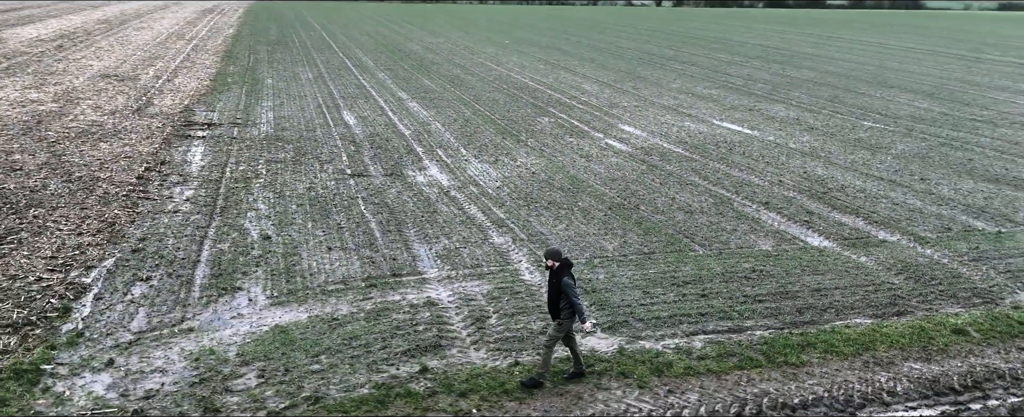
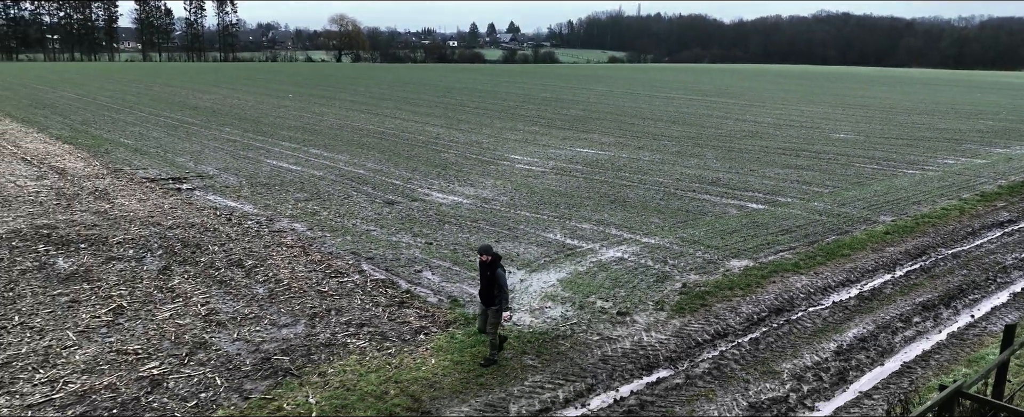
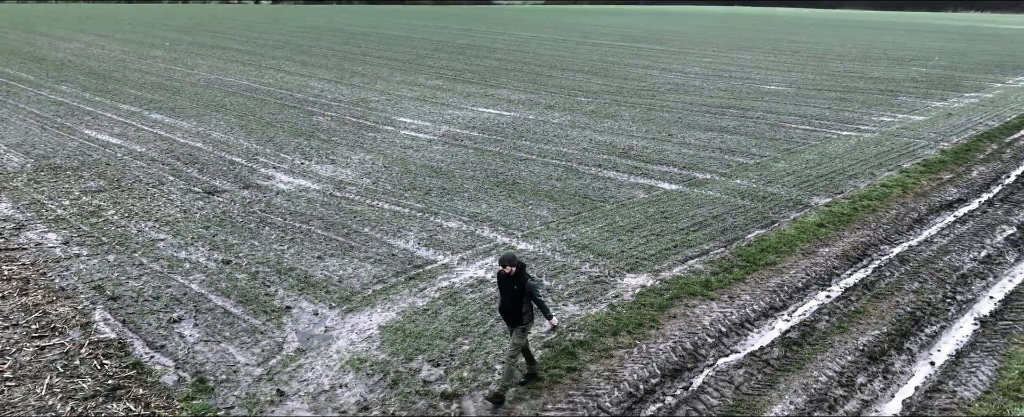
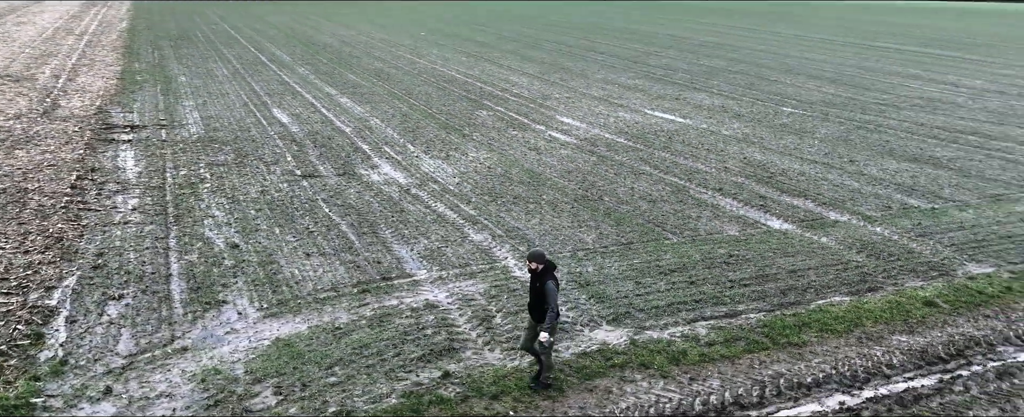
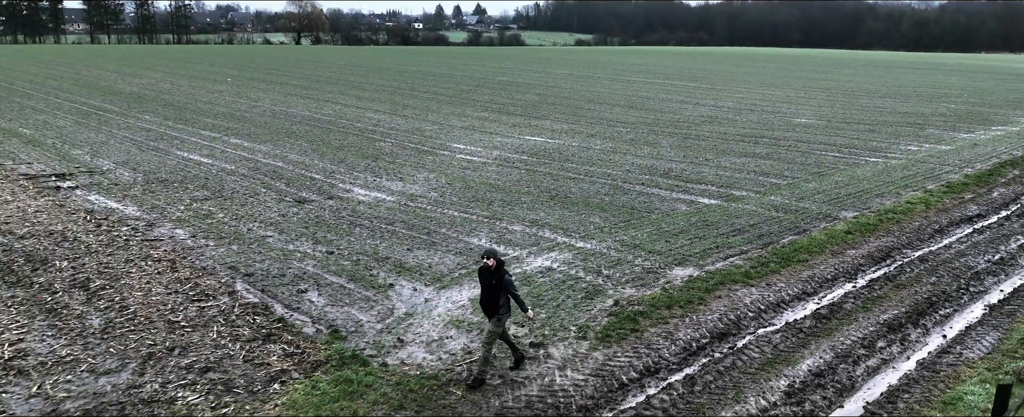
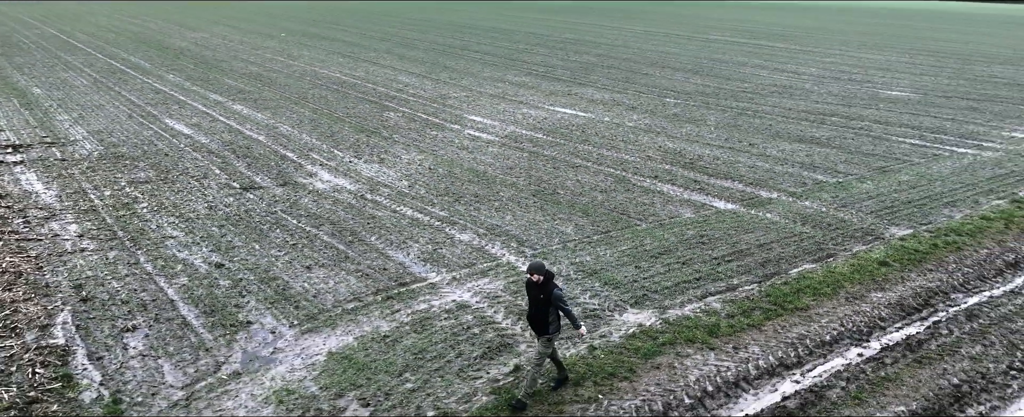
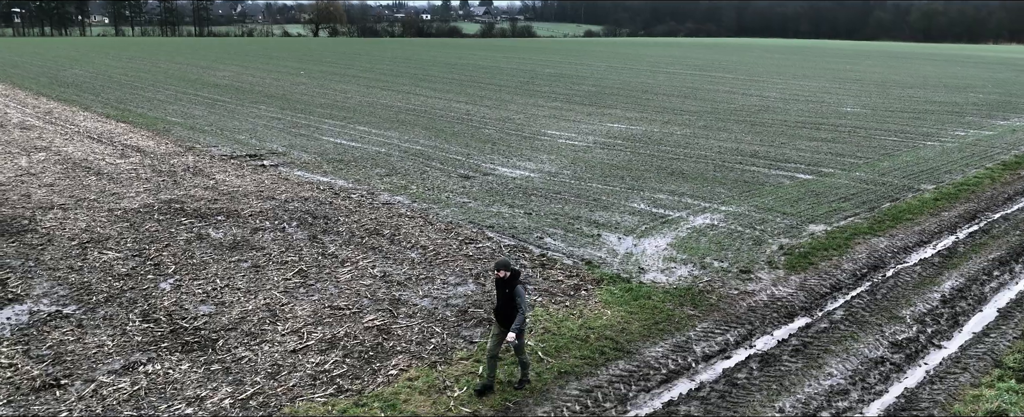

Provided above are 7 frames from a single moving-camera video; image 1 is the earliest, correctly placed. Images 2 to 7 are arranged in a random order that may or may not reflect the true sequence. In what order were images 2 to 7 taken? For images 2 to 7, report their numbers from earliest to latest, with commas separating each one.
4, 6, 3, 5, 2, 7
